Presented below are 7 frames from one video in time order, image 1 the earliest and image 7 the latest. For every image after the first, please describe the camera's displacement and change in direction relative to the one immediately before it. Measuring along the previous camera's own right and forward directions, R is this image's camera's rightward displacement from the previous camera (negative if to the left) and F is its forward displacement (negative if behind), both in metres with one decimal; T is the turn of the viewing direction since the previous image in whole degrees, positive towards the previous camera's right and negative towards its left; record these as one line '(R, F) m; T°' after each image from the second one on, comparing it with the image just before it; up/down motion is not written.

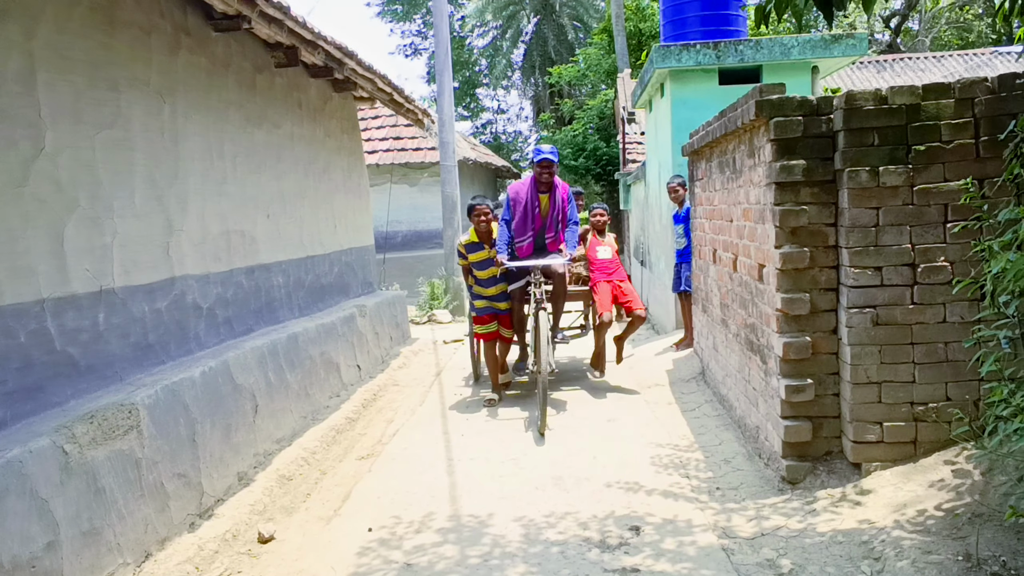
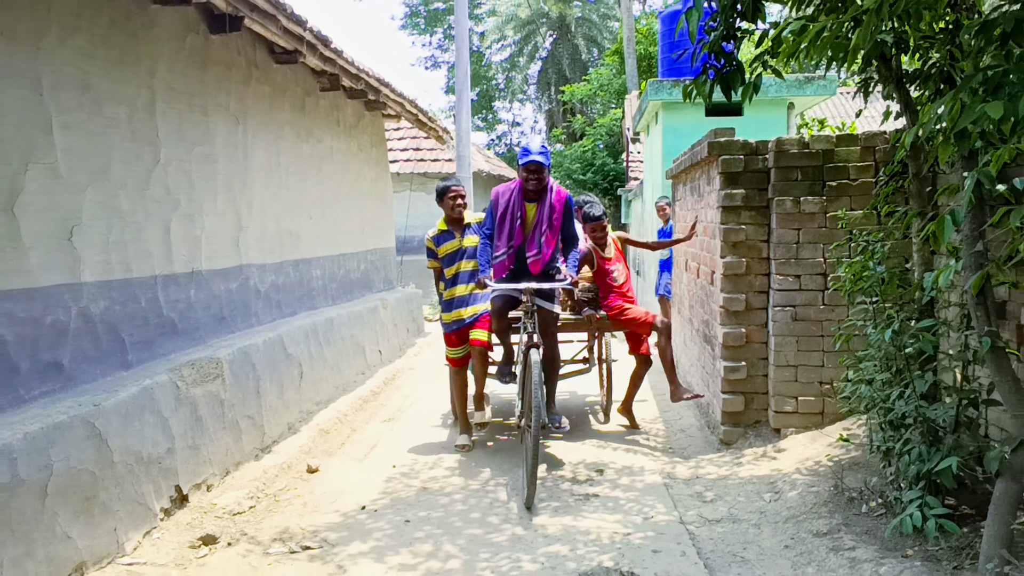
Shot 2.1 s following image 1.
(+0.1, -1.0) m; -1°
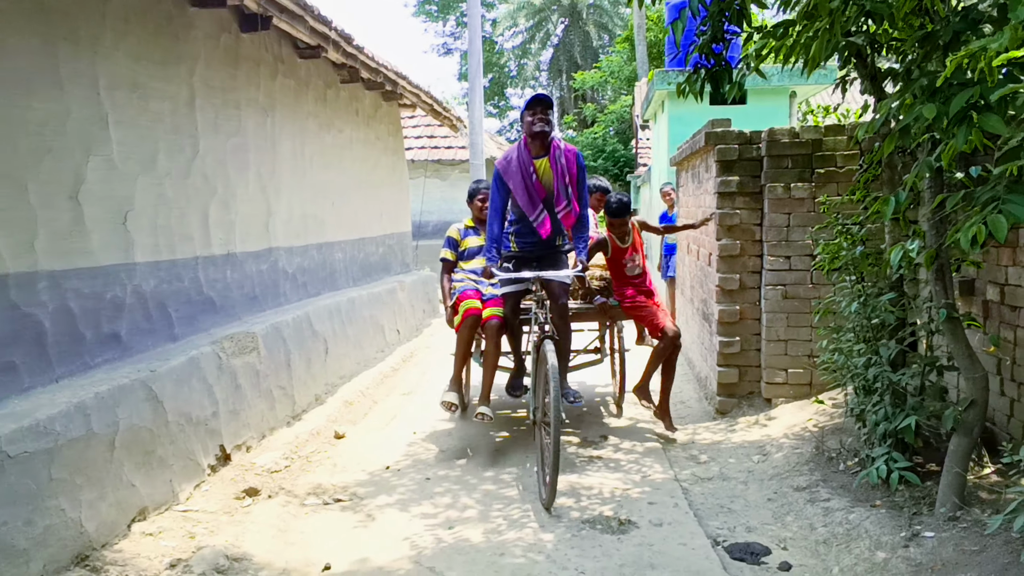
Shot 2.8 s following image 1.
(0.0, -0.4) m; -1°
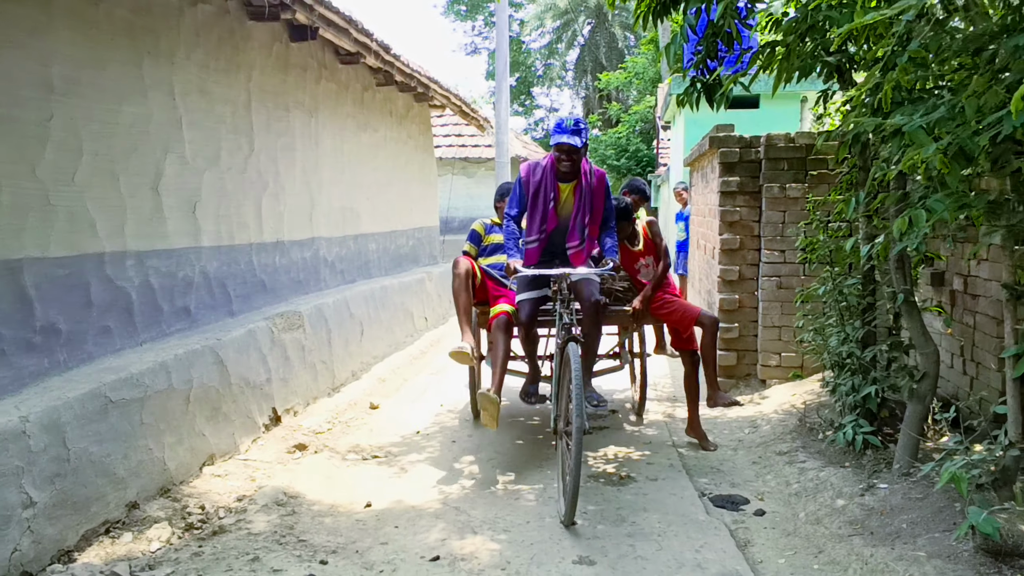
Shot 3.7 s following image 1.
(0.0, -0.5) m; -2°
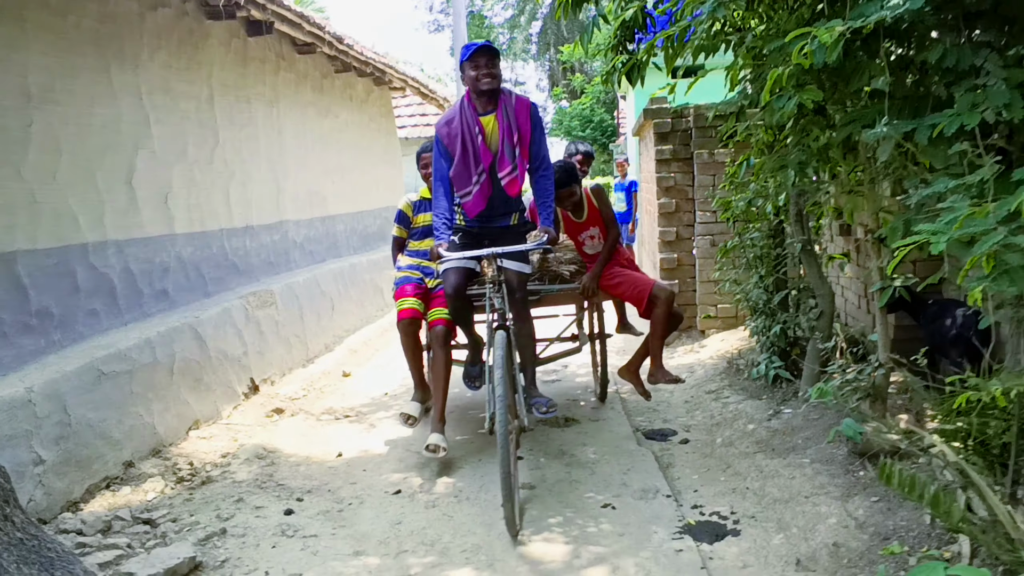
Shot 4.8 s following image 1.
(+0.2, -0.5) m; +1°
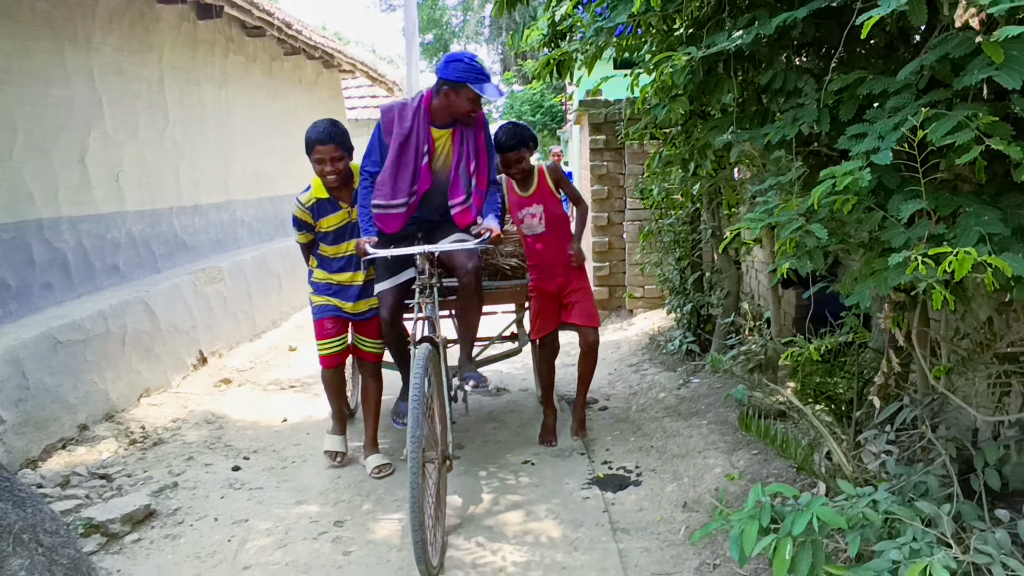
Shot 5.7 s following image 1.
(+0.1, -0.4) m; +3°
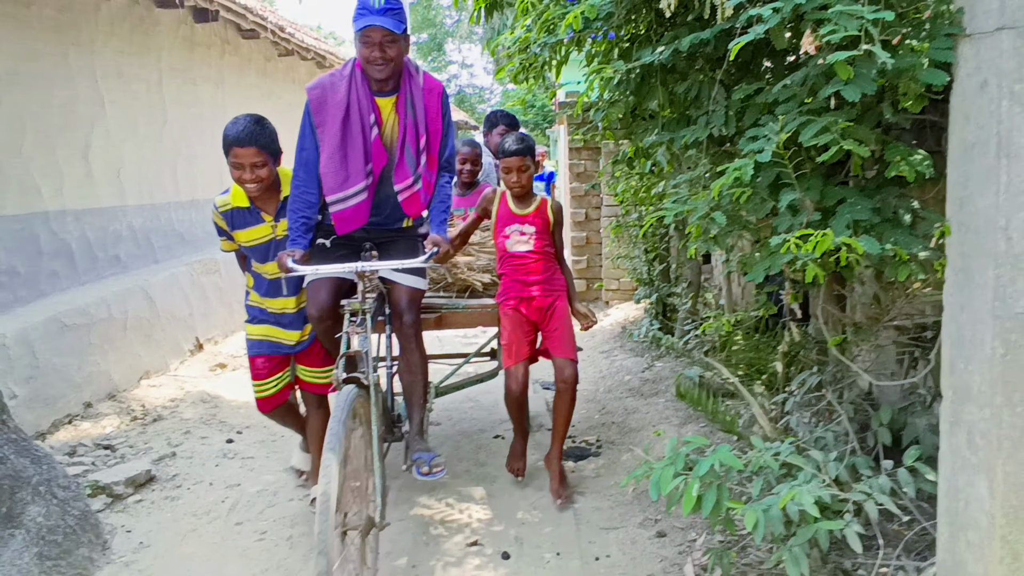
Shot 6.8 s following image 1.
(+0.1, -0.3) m; 0°
